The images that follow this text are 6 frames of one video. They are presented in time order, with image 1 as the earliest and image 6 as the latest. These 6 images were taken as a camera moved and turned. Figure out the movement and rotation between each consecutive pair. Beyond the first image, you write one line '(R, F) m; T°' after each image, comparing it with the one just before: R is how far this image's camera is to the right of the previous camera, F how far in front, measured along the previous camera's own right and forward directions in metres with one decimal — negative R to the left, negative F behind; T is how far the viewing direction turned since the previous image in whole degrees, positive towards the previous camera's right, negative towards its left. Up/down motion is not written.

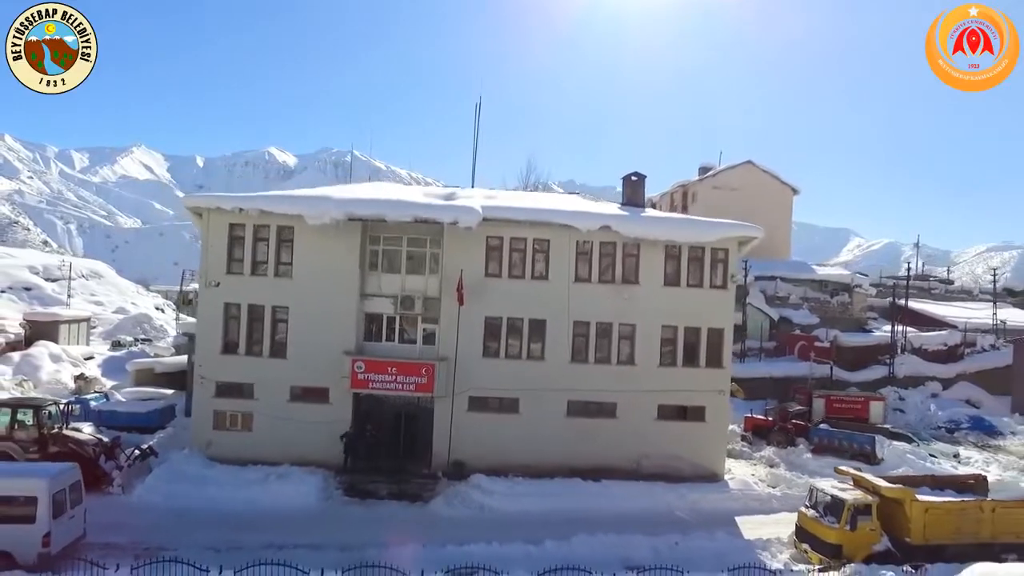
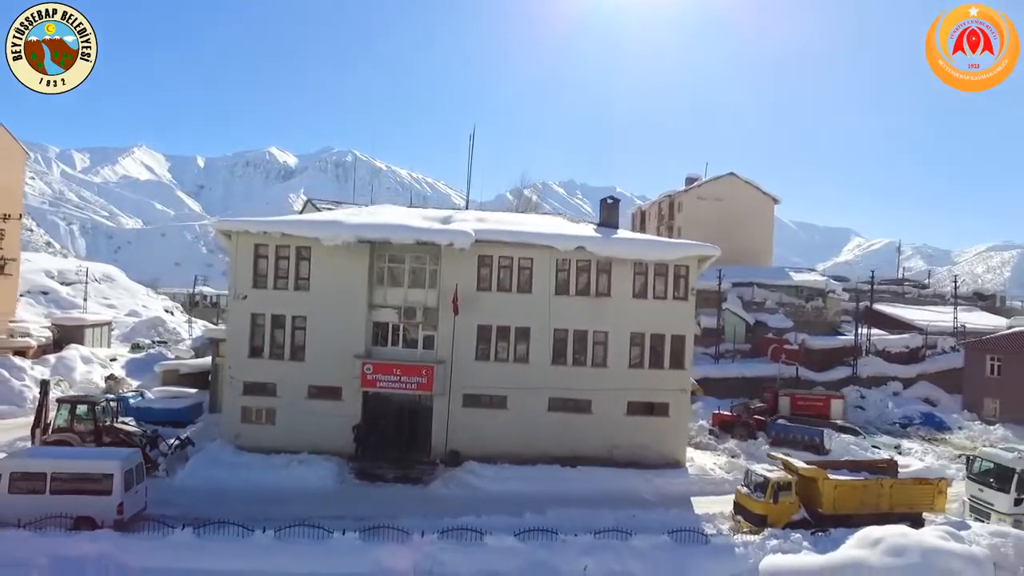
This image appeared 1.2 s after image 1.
(+0.4, -2.8) m; 0°
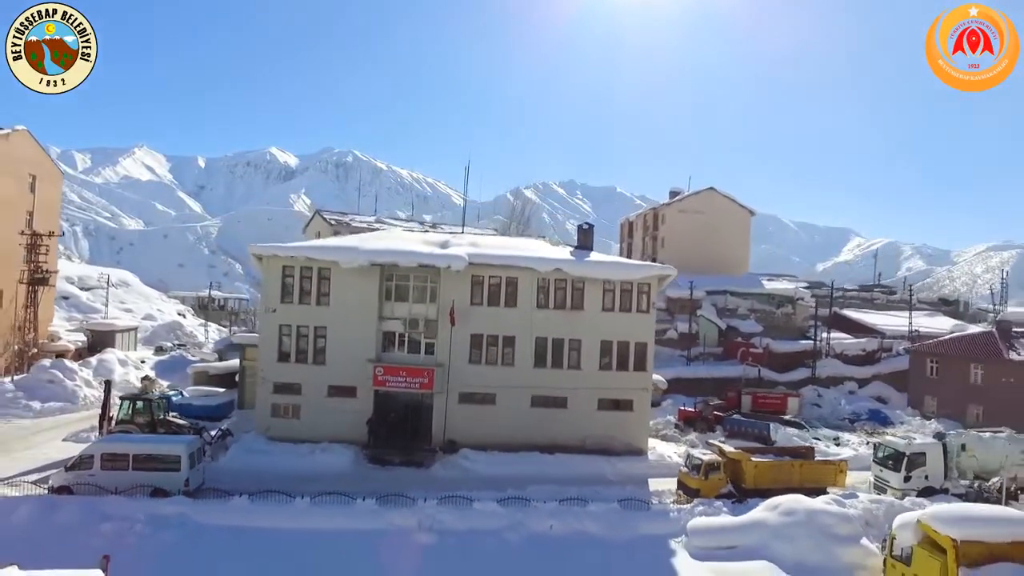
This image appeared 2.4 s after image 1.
(+0.5, -3.9) m; 0°
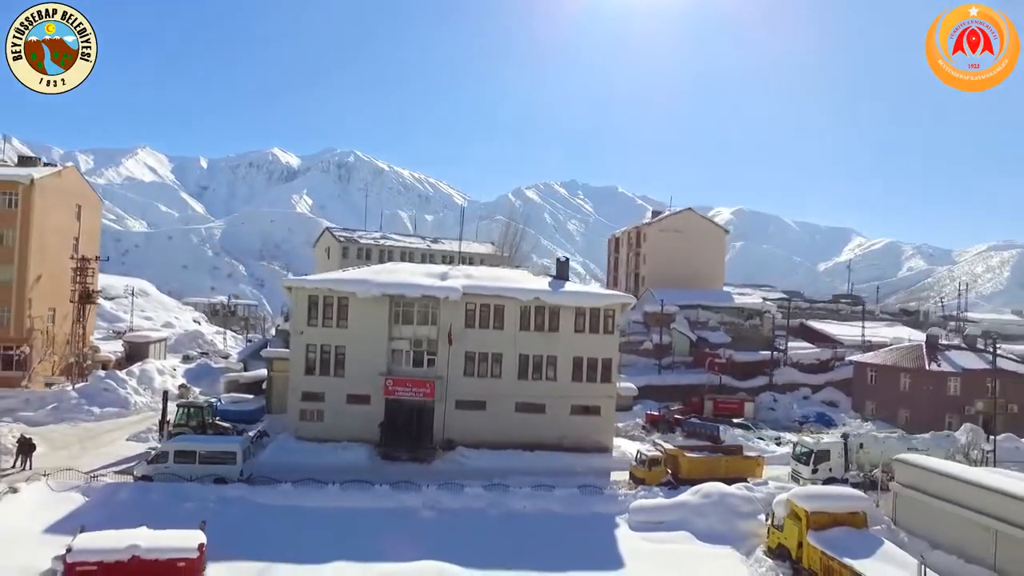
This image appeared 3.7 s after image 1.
(+0.6, -5.1) m; 0°
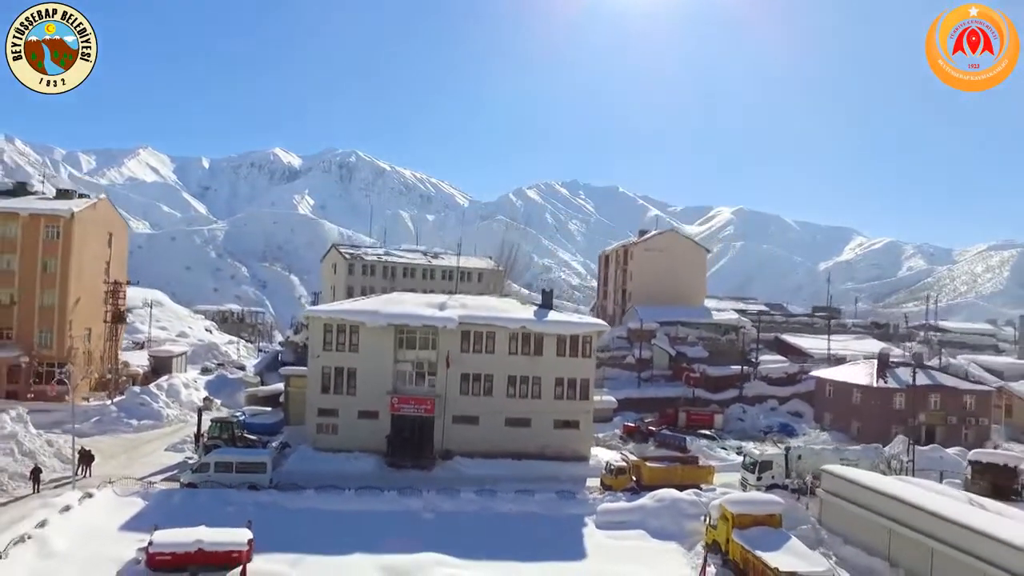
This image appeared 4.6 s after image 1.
(+0.6, -4.4) m; 0°
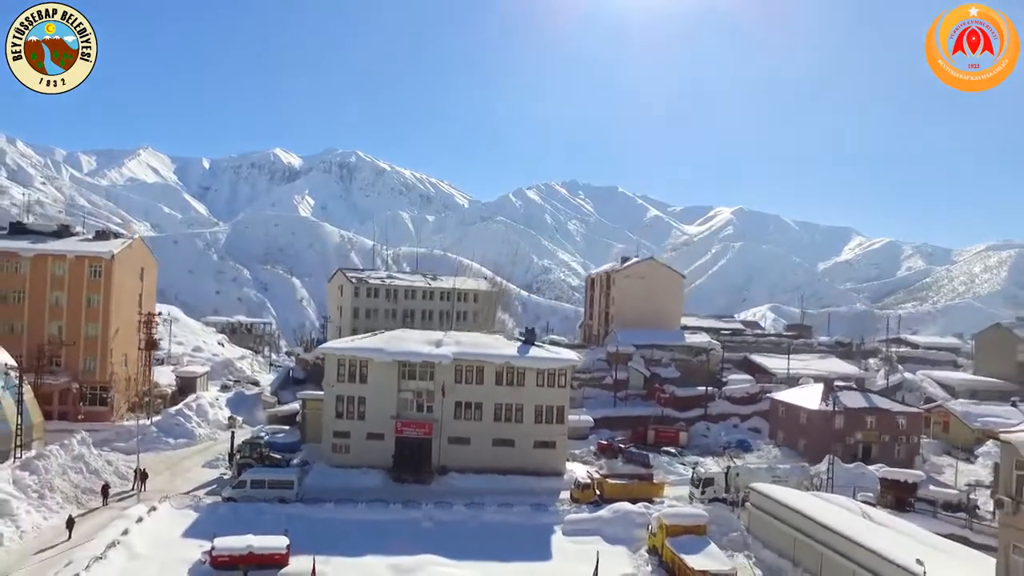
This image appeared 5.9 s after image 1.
(+0.8, -6.0) m; 0°
